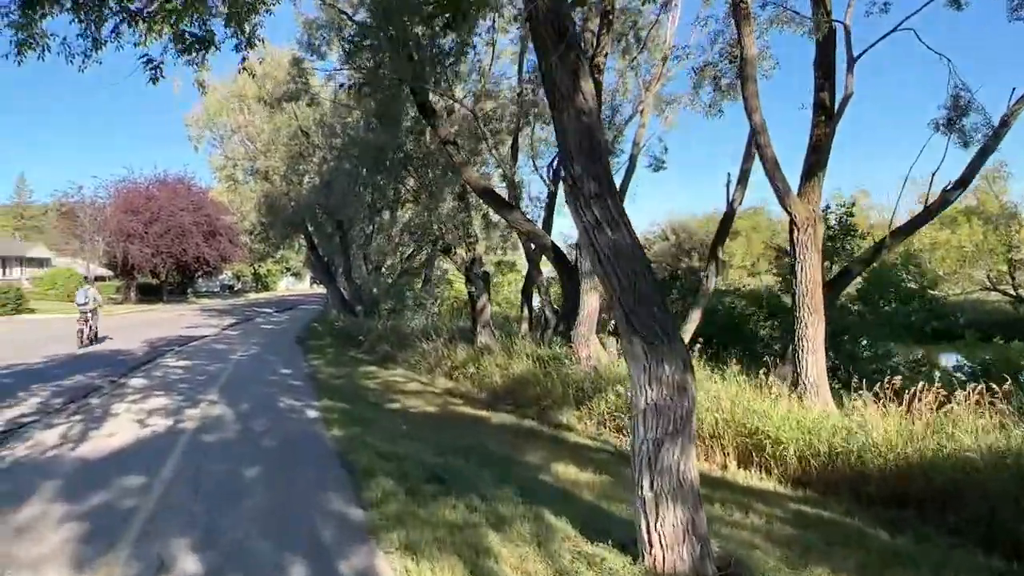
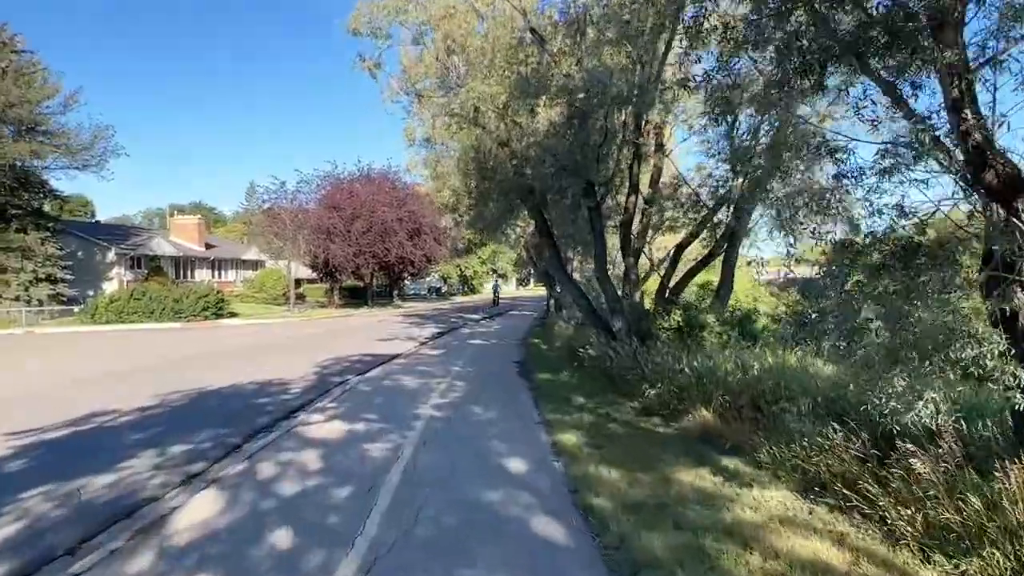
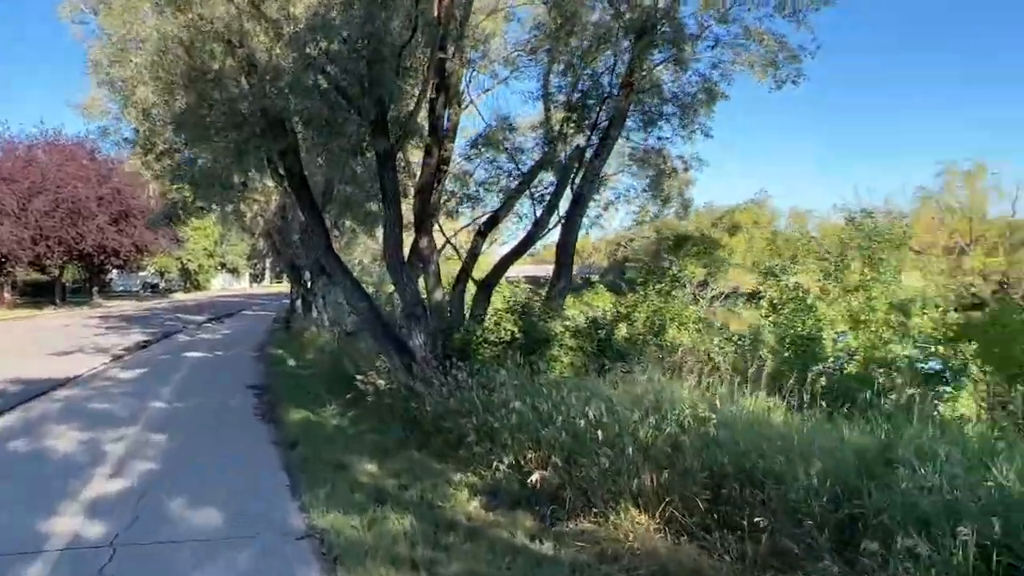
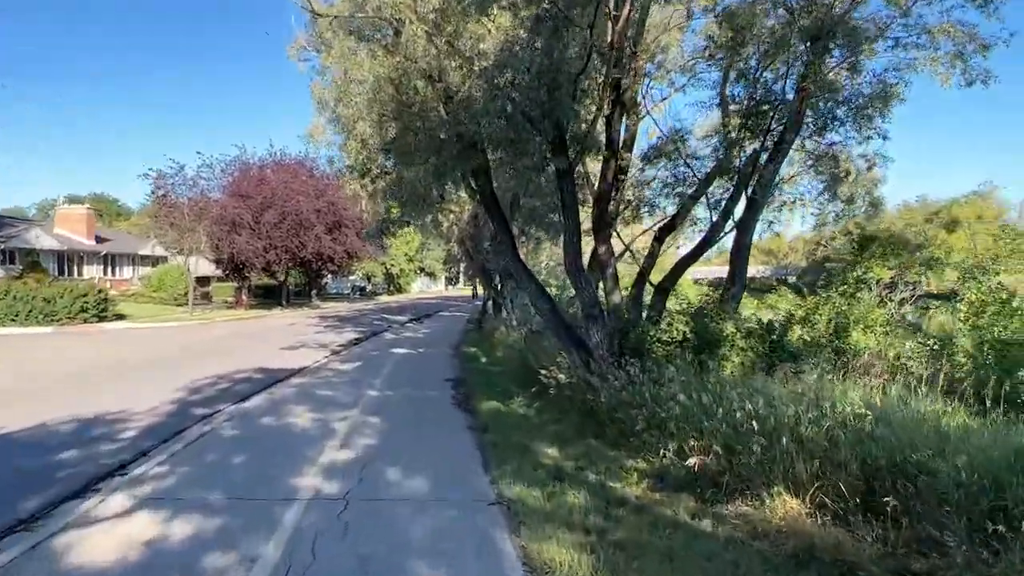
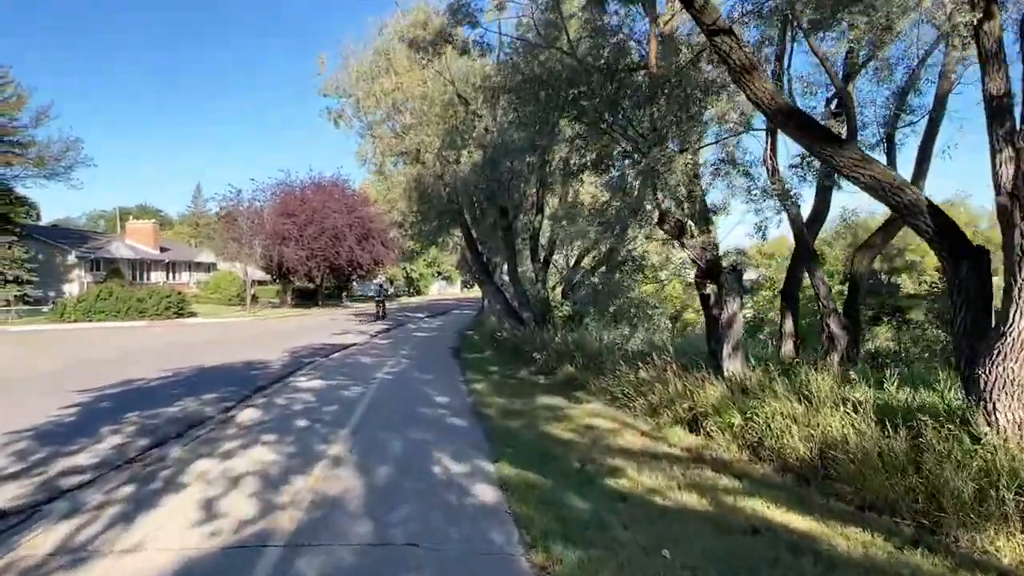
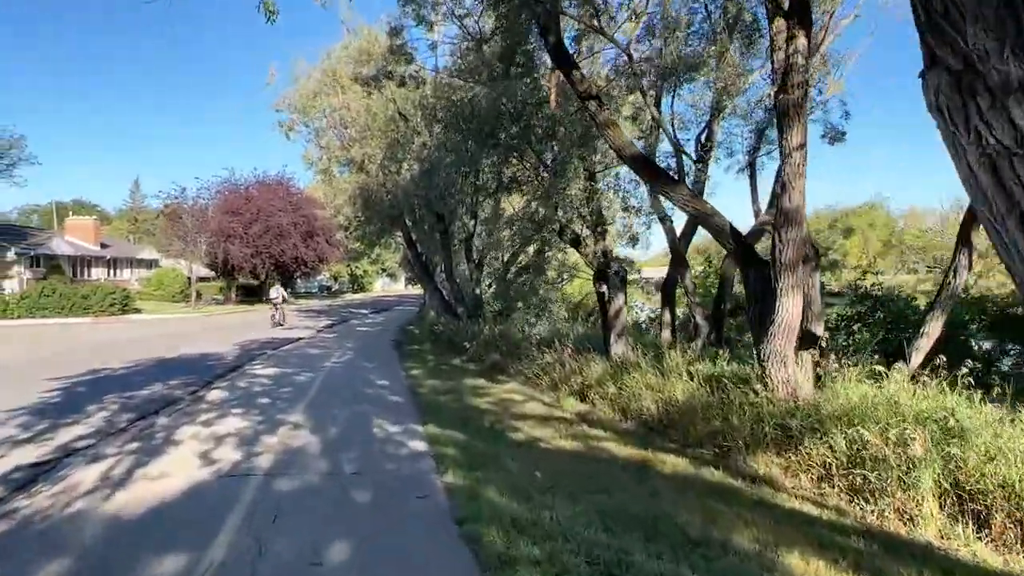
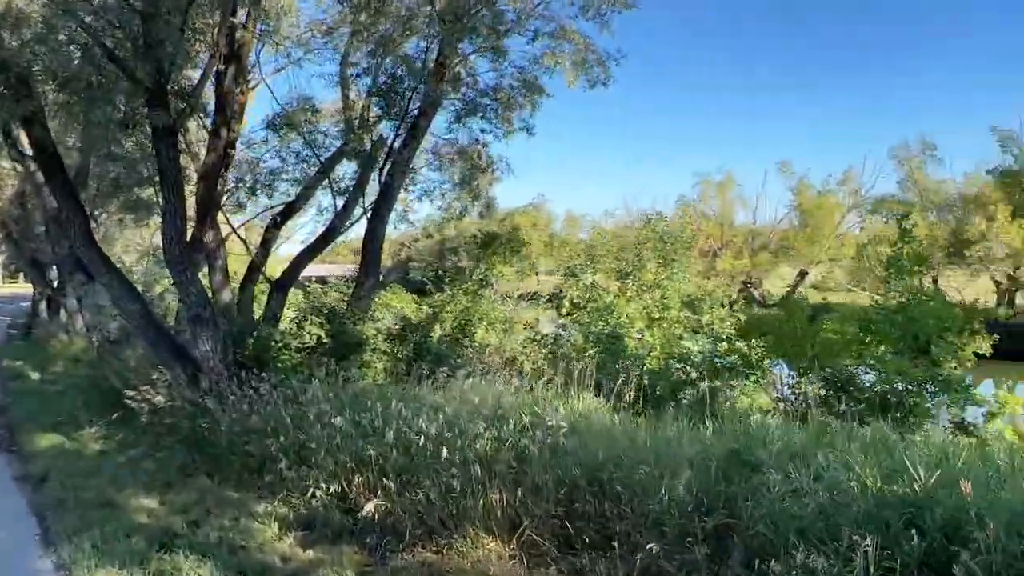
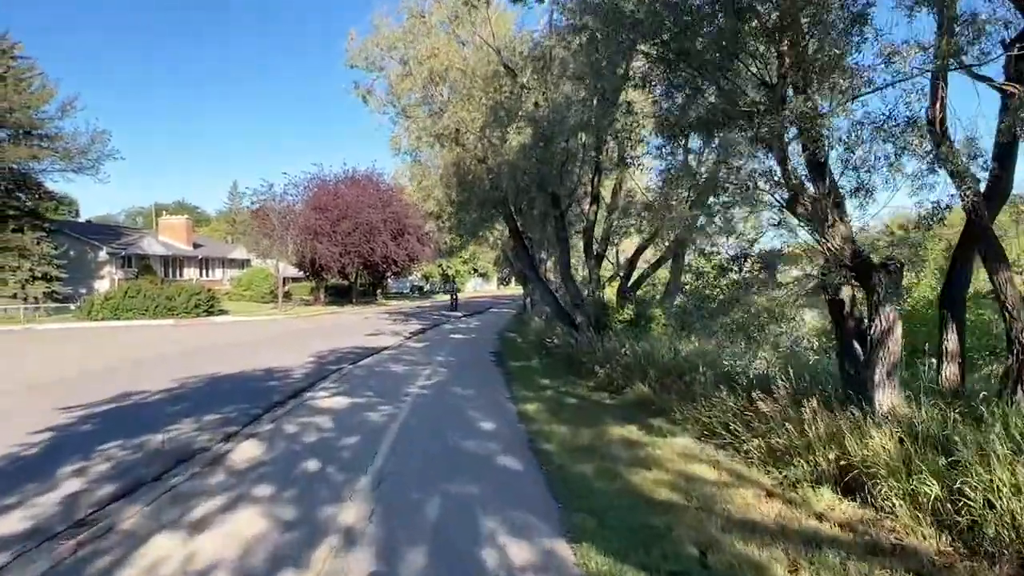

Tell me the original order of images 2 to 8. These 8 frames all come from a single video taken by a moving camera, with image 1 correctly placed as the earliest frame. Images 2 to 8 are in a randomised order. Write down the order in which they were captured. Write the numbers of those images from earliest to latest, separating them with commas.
6, 5, 8, 2, 4, 3, 7
